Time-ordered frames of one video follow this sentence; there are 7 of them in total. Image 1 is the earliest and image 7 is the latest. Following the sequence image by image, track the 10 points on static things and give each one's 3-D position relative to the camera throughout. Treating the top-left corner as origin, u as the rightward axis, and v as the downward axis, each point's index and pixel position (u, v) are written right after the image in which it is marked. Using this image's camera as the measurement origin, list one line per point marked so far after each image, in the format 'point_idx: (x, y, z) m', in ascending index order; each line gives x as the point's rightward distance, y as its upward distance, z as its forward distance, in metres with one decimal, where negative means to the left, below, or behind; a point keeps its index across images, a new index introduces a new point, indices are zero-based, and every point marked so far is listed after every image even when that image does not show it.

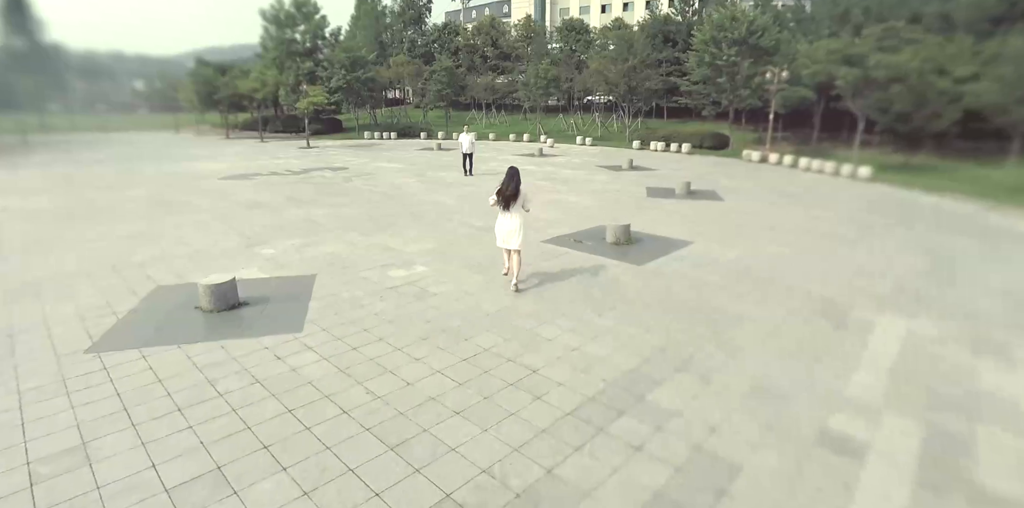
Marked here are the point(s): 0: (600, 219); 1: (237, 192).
0: (+1.7, +0.7, +10.2) m
1: (-6.9, +1.5, +13.0) m
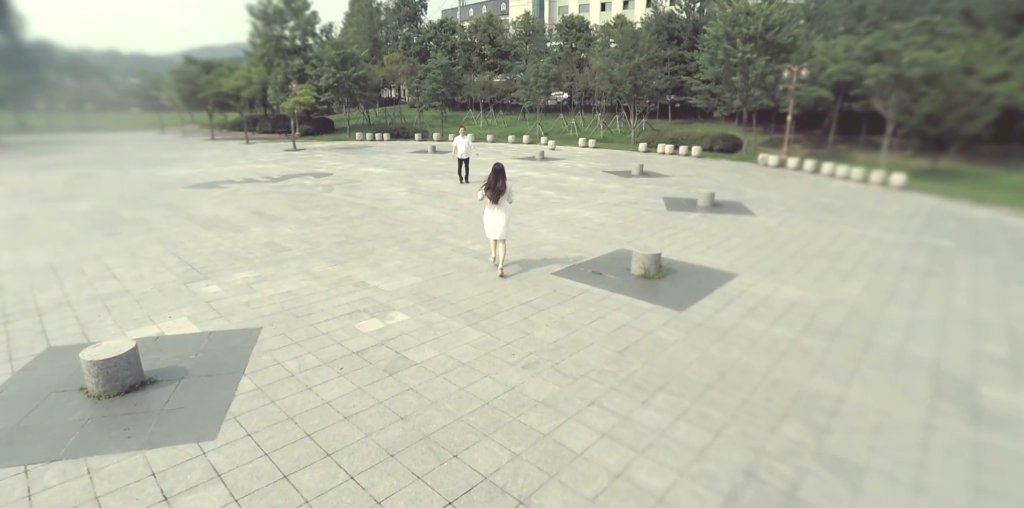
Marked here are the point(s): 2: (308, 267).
0: (+1.8, +0.2, +8.6) m
1: (-6.9, +1.1, +11.4) m
2: (-2.8, -0.2, +7.1) m
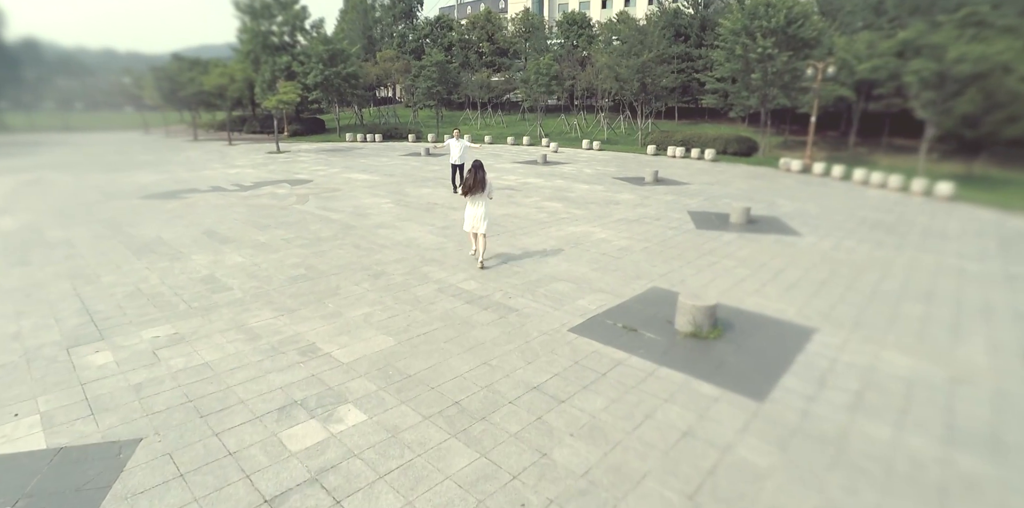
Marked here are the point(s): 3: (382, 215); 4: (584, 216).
0: (+1.8, -0.3, +6.9) m
1: (-6.9, +0.6, +9.6) m
2: (-2.8, -0.7, +5.3) m
3: (-2.6, +0.8, +10.3) m
4: (+1.5, +0.8, +10.4) m
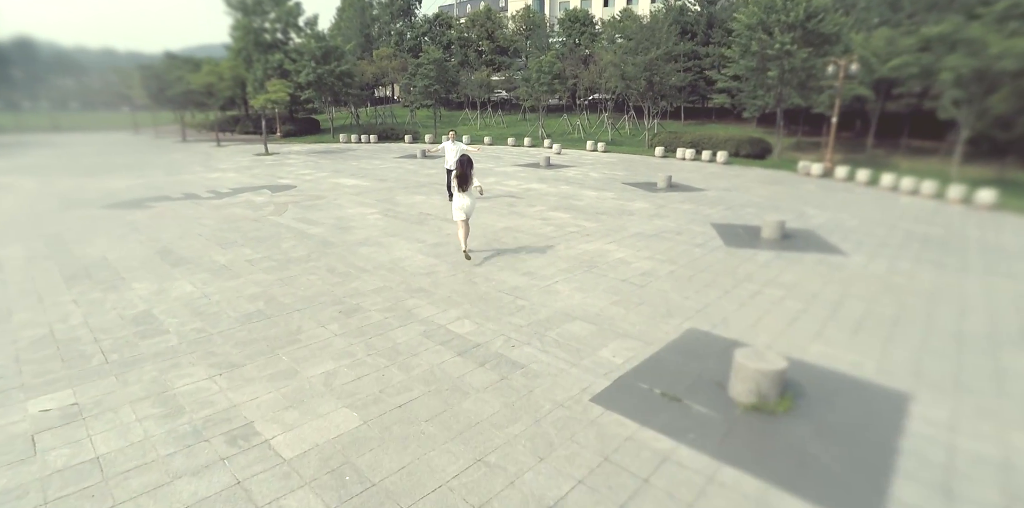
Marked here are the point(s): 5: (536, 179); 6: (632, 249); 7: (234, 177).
0: (+1.8, -0.6, +5.7) m
1: (-6.9, +0.2, +8.4) m
2: (-2.8, -1.0, +4.1) m
3: (-2.6, +0.5, +9.1) m
4: (+1.5, +0.4, +9.2) m
5: (+0.7, +2.3, +15.3) m
6: (+1.9, +0.1, +7.9) m
7: (-8.6, +2.4, +15.8) m
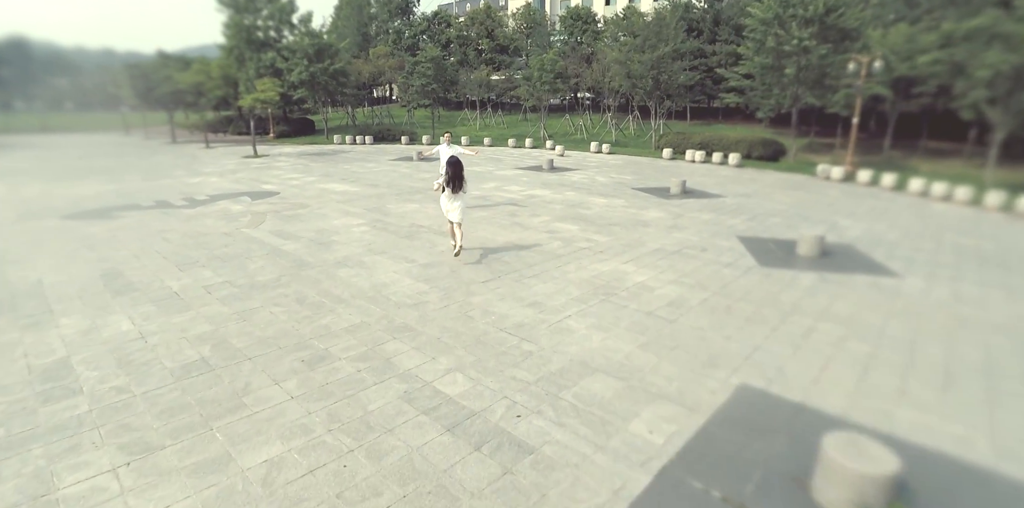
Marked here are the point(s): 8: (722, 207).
0: (+1.9, -0.9, +4.6) m
1: (-6.8, -0.1, +7.3) m
2: (-2.7, -1.3, +3.1) m
3: (-2.6, +0.2, +8.1) m
4: (+1.5, +0.1, +8.1) m
5: (+0.7, +2.0, +14.3) m
6: (+1.9, -0.2, +6.9) m
7: (-8.6, +2.1, +14.8) m
8: (+4.8, +1.1, +11.6) m
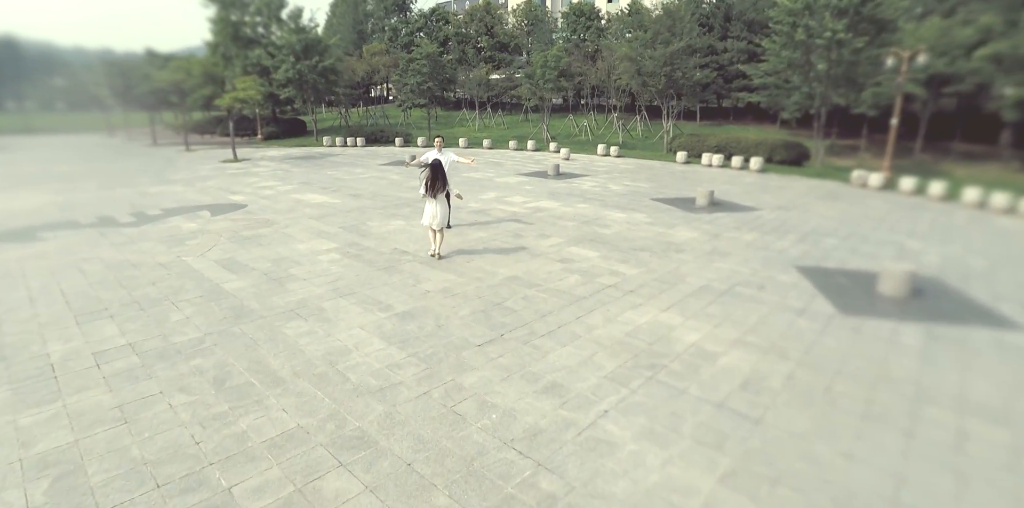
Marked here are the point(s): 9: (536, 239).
0: (+1.9, -1.4, +2.9) m
1: (-6.8, -0.5, +5.7) m
2: (-2.7, -1.8, +1.4) m
3: (-2.5, -0.3, +6.4) m
4: (+1.6, -0.3, +6.4) m
5: (+0.8, +1.5, +12.6) m
6: (+2.0, -0.7, +5.2) m
7: (-8.5, +1.6, +13.1) m
8: (+4.8, +0.6, +9.9) m
9: (+0.4, +0.2, +8.3) m
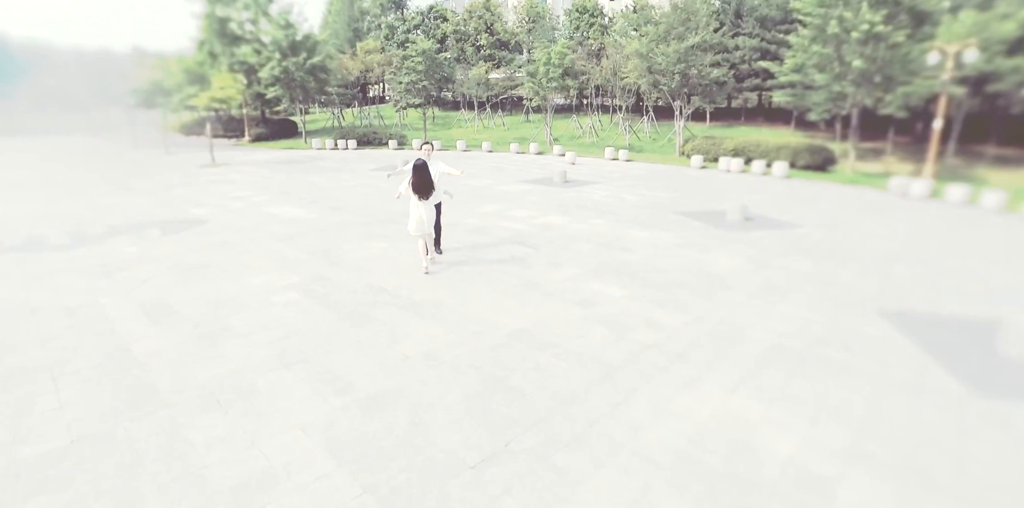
0: (+2.0, -1.8, +1.4) m
1: (-6.7, -1.0, +4.1) m
2: (-2.6, -2.3, -0.1) m
3: (-2.4, -0.8, +4.8) m
4: (+1.7, -0.8, +4.9) m
5: (+0.9, +1.0, +11.1) m
6: (+2.0, -1.2, +3.7) m
7: (-8.4, +1.2, +11.5) m
8: (+4.9, +0.2, +8.4) m
9: (+0.5, -0.2, +6.8) m
